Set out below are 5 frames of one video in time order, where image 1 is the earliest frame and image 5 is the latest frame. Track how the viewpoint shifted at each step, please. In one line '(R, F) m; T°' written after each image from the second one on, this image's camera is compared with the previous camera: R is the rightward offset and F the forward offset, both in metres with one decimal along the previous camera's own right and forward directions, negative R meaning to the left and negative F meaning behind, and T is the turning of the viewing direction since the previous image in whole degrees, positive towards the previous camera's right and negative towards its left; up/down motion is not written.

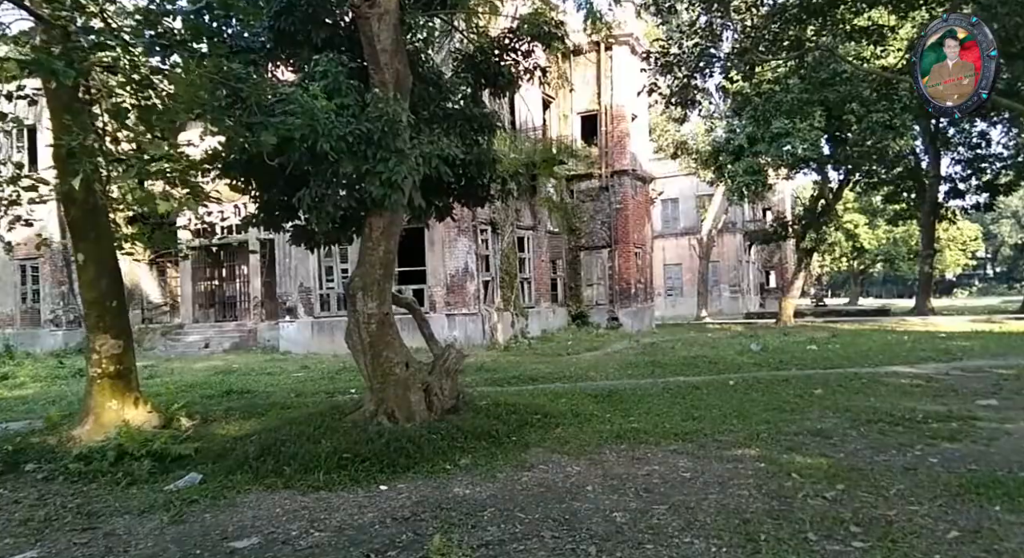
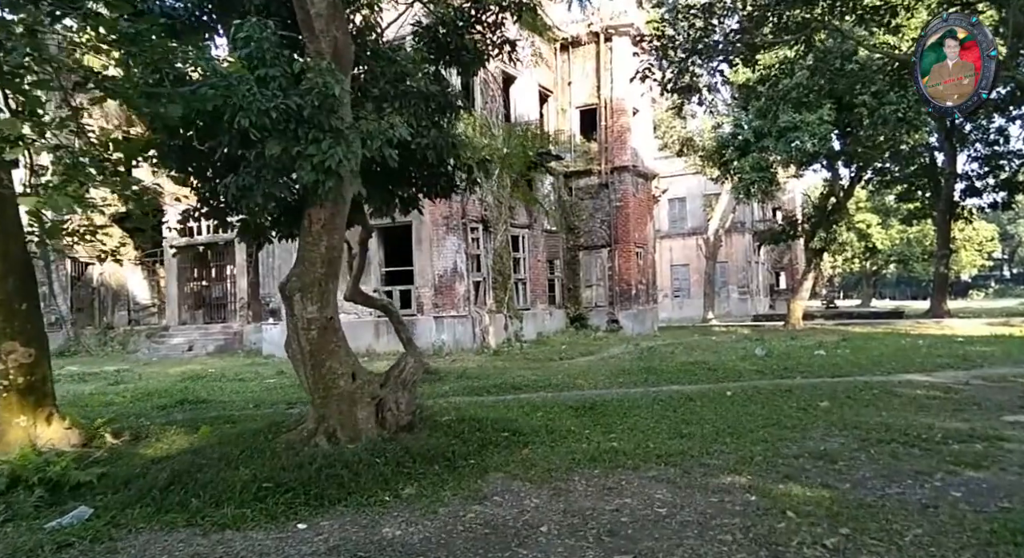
(+0.4, +0.9) m; -1°
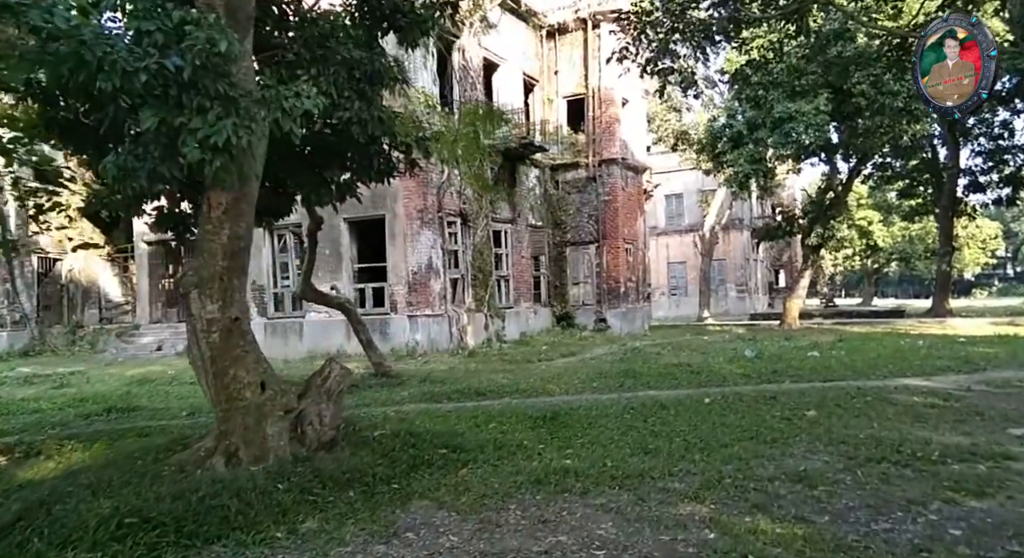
(+0.5, +0.8) m; 0°
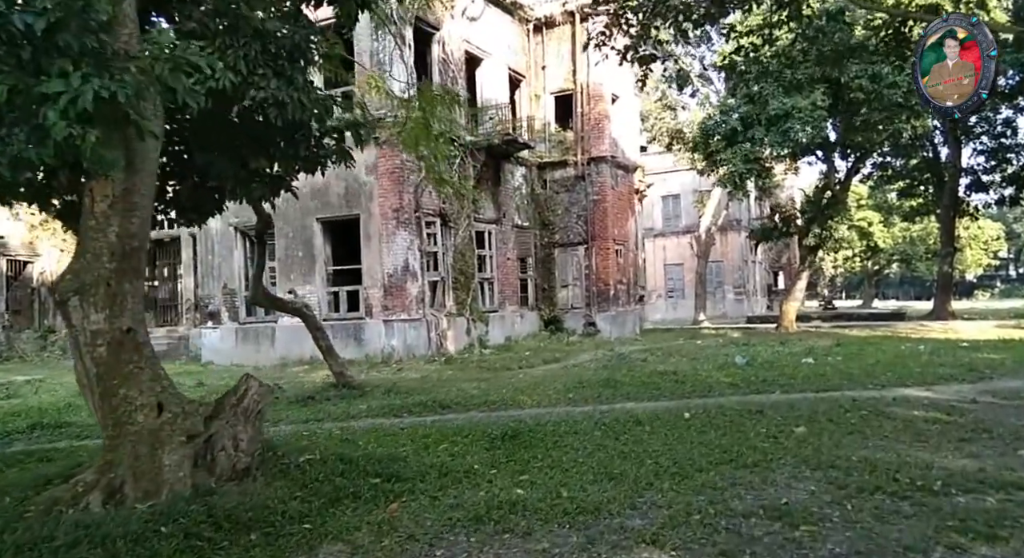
(+0.4, +0.8) m; 0°
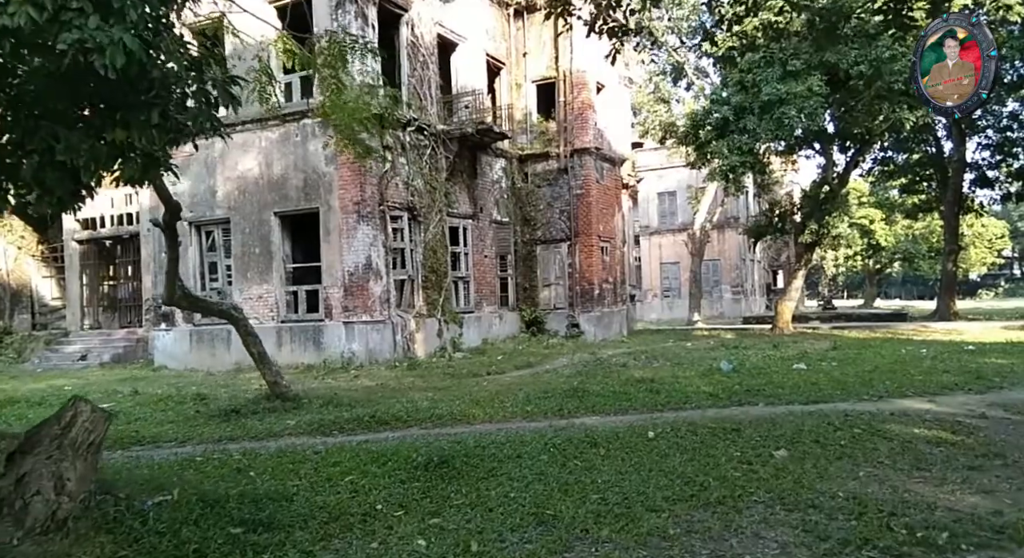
(+0.6, +1.1) m; 0°
